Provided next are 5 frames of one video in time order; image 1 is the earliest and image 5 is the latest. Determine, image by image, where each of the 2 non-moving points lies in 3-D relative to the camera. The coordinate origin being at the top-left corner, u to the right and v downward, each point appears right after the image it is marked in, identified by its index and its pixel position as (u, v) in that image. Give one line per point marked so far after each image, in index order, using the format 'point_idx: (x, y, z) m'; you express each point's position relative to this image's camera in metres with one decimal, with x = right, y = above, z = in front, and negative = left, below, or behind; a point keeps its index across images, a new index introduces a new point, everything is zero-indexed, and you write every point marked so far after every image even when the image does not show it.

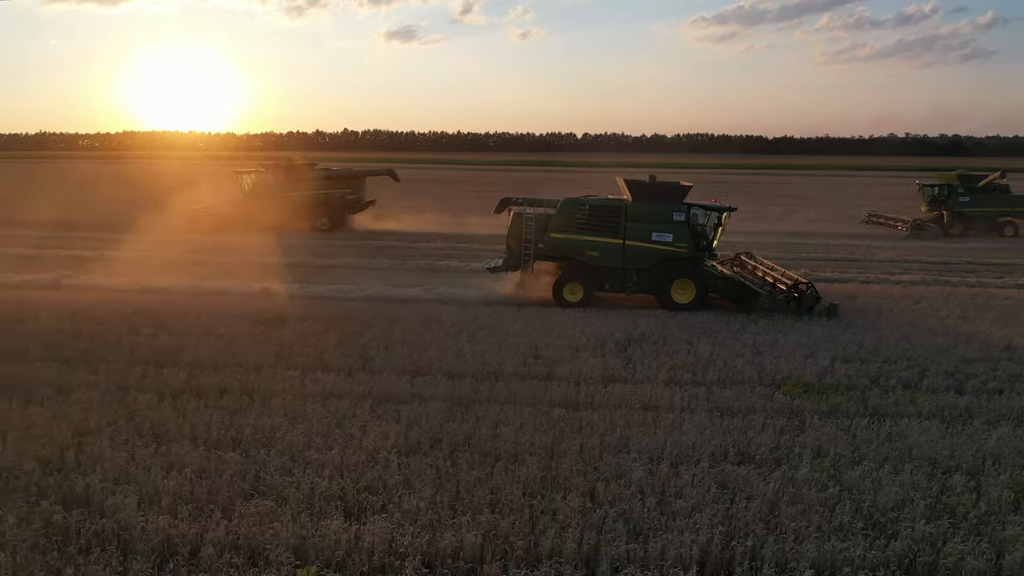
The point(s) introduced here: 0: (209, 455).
0: (-1.9, -1.1, +5.2) m
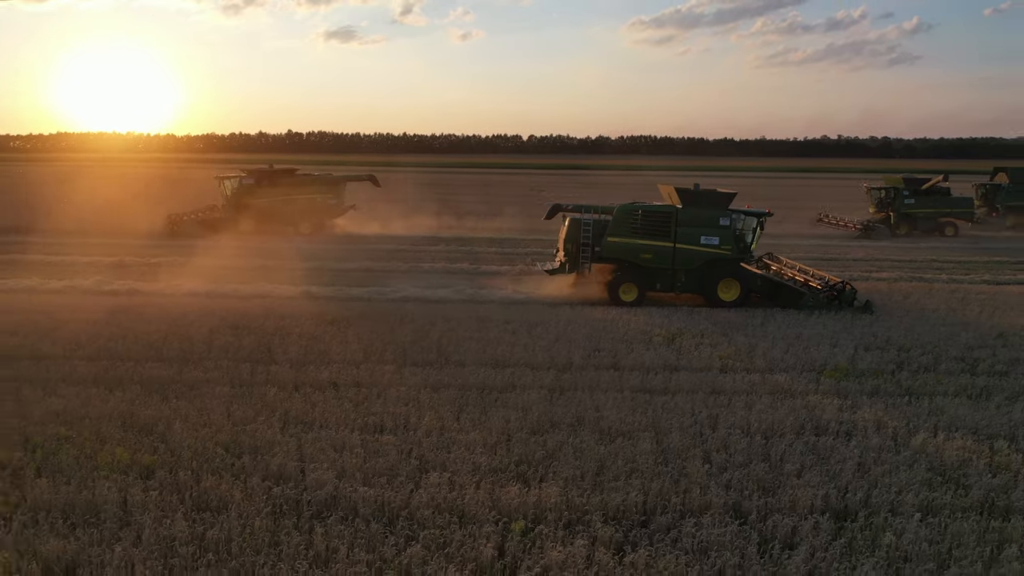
0: (-1.0, -1.1, +5.9) m
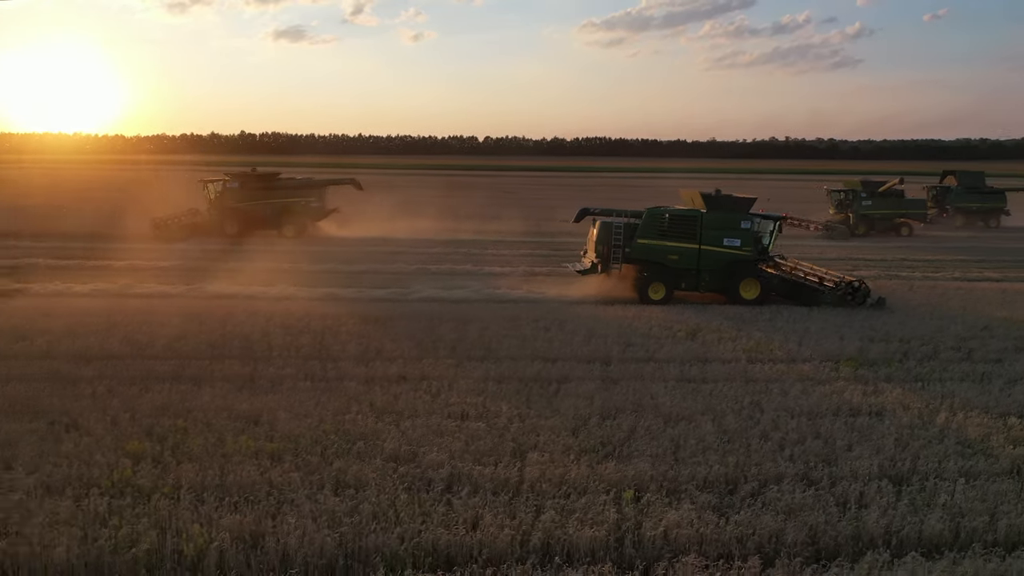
0: (-0.4, -1.1, +6.5) m
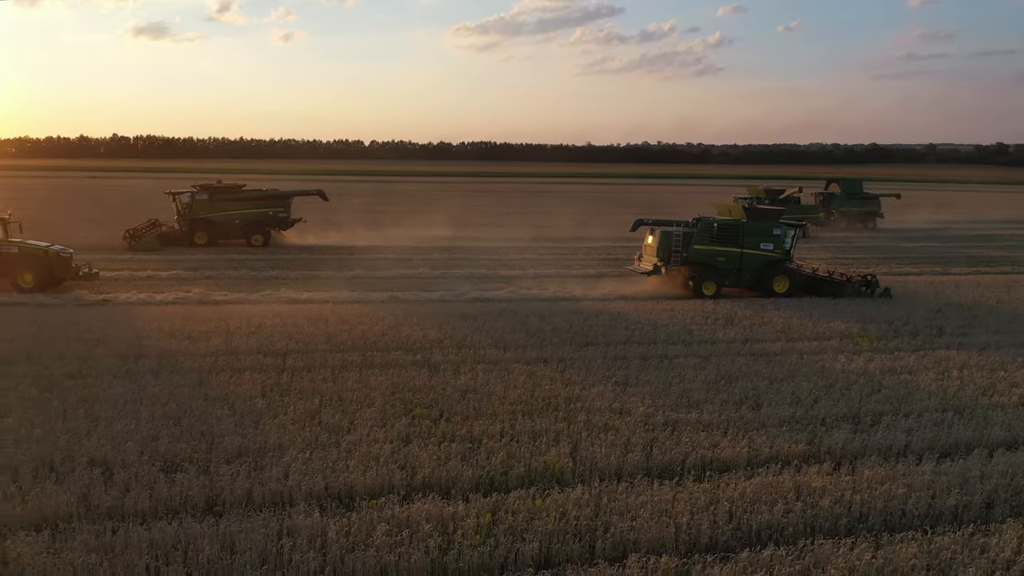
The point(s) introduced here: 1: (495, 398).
0: (+1.2, -1.1, +8.5) m
1: (-0.2, -1.1, +8.1) m
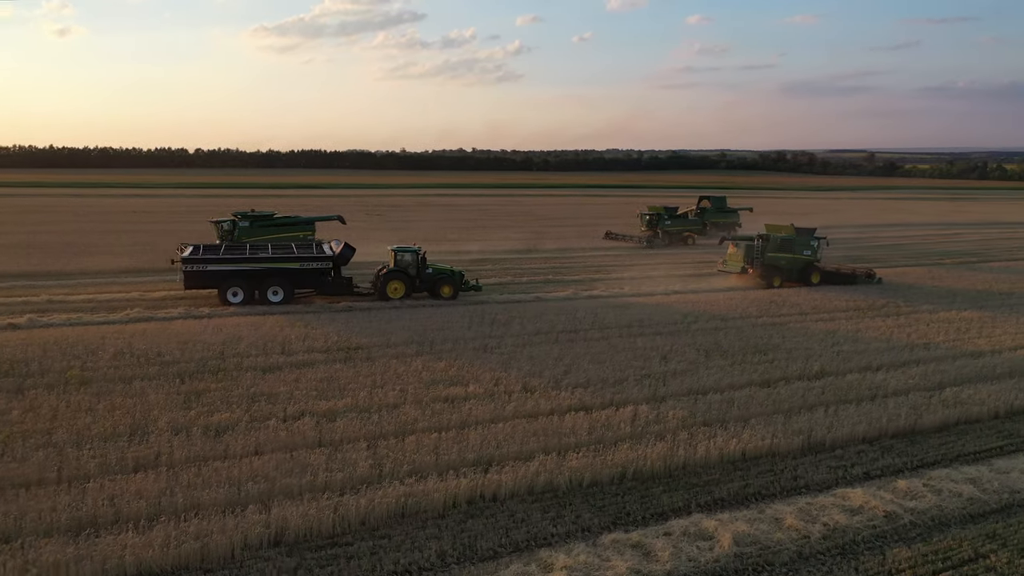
0: (+5.2, -0.9, +15.2) m
1: (+3.9, -1.0, +14.4) m
